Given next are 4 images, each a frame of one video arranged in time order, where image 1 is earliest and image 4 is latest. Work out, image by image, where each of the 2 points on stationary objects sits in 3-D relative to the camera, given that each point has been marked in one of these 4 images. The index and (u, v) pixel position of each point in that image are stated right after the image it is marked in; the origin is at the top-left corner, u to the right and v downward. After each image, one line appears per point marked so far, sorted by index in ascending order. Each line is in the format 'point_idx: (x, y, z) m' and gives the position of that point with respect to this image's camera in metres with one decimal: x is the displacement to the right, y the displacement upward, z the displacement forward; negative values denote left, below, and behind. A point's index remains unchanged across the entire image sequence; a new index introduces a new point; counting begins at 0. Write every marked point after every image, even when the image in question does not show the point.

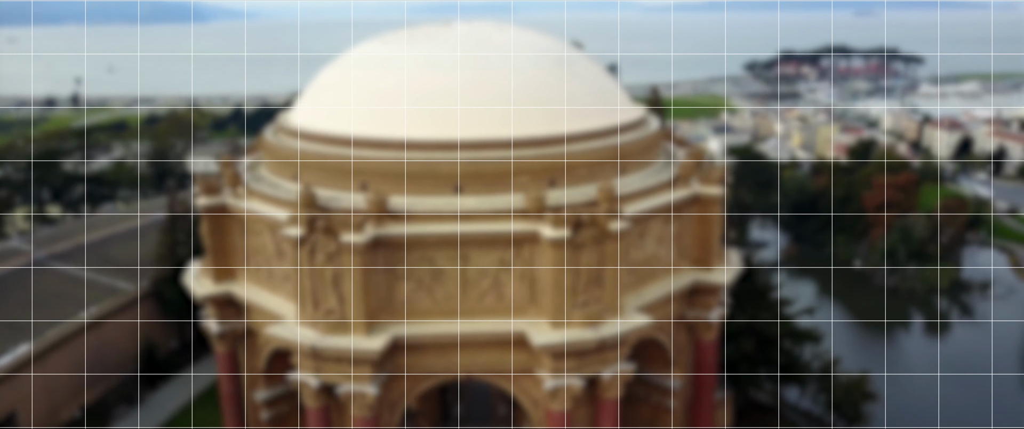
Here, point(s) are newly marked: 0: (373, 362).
0: (-2.9, -3.0, +14.3) m
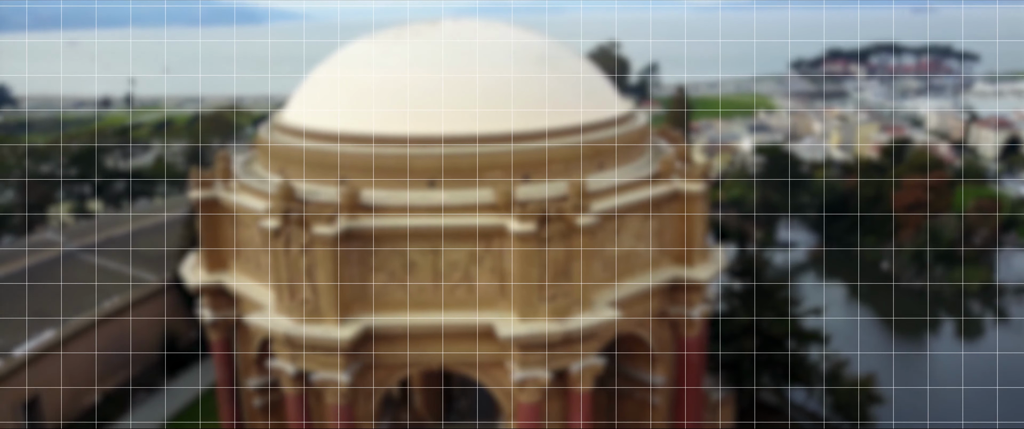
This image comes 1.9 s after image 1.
0: (-3.5, -2.9, +14.7) m
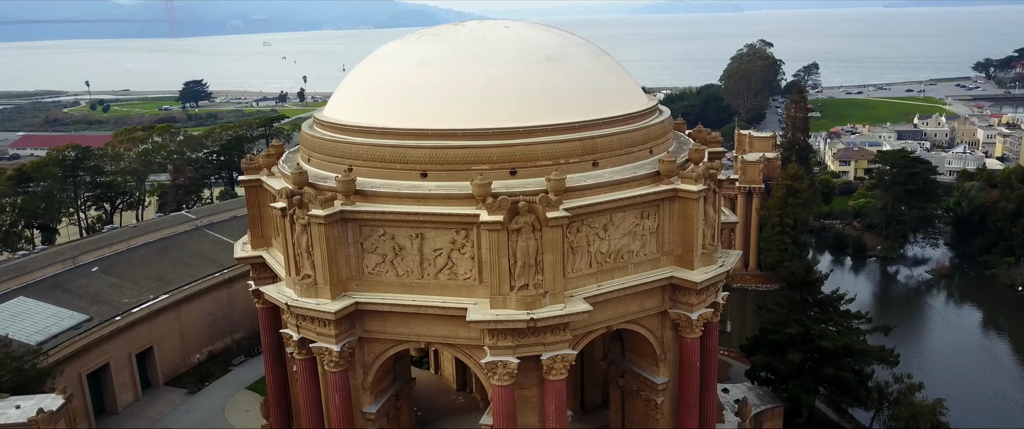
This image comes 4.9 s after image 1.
0: (-4.1, -2.5, +16.2) m
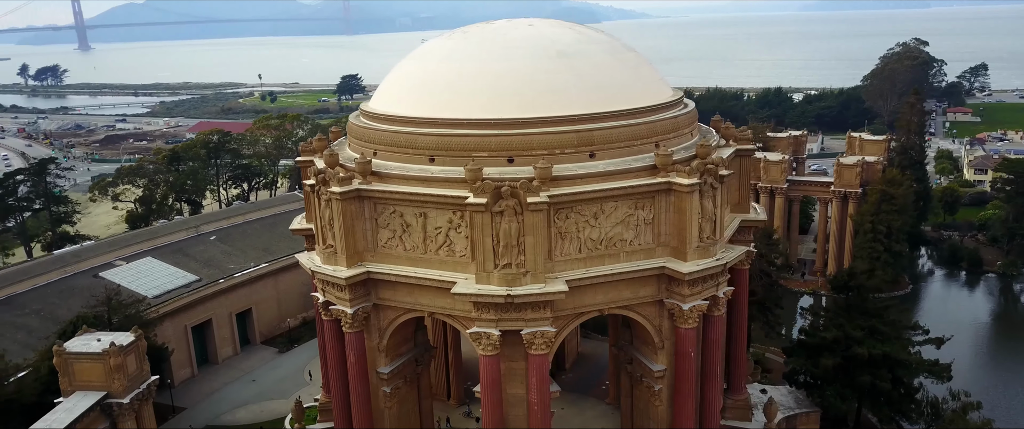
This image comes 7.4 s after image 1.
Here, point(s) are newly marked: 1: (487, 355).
0: (-4.3, -1.9, +18.4) m
1: (-0.6, -3.4, +17.2) m
